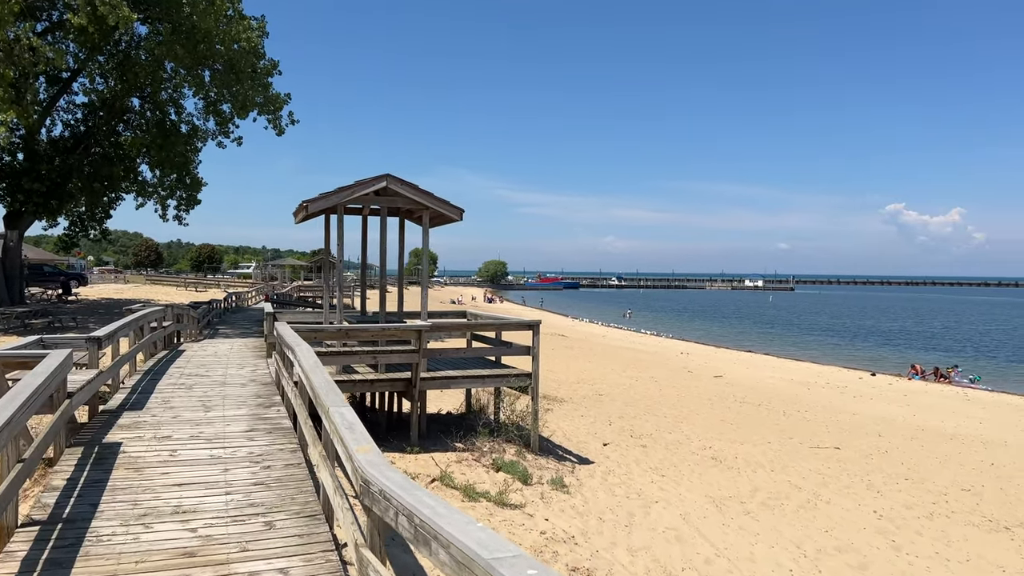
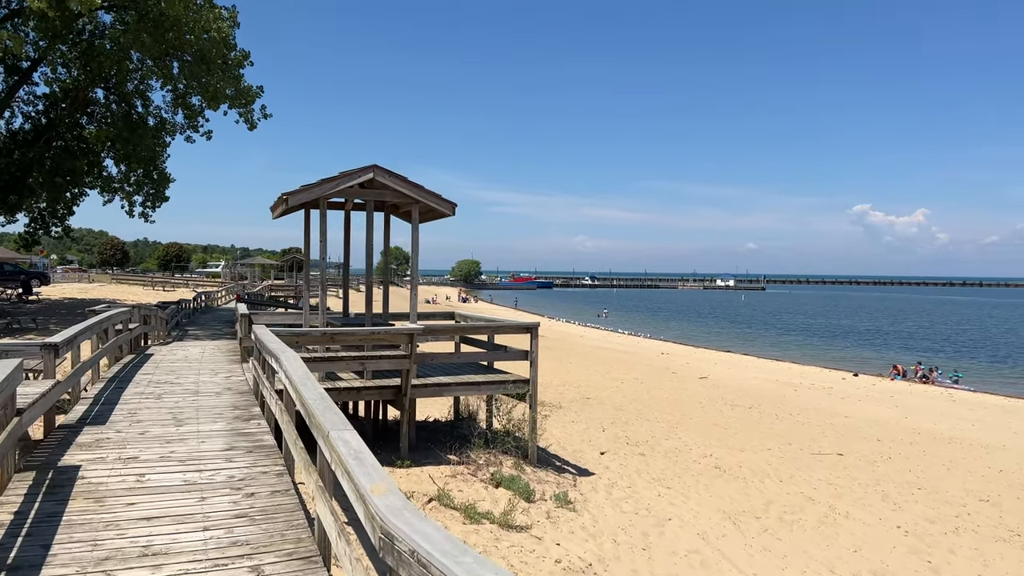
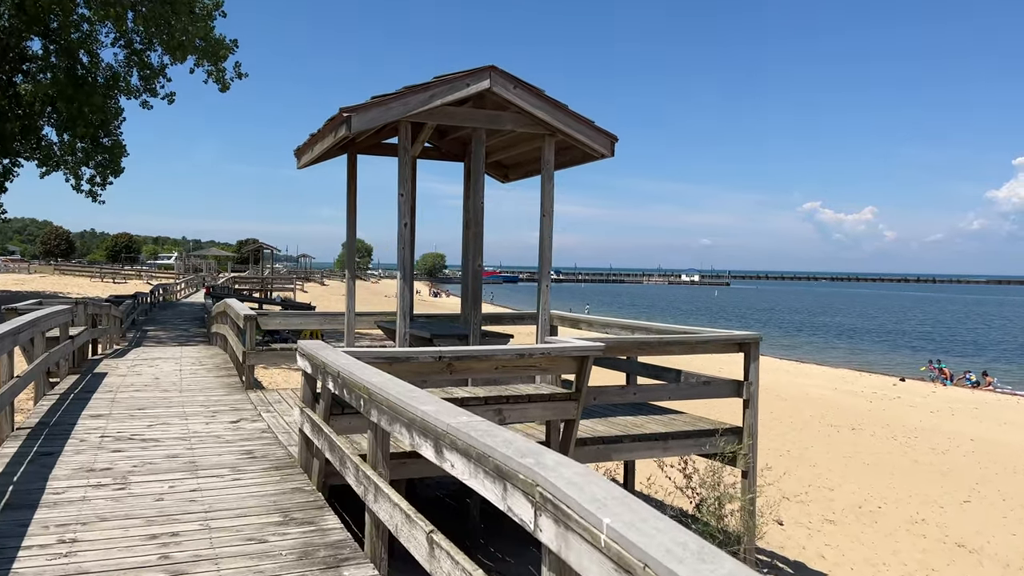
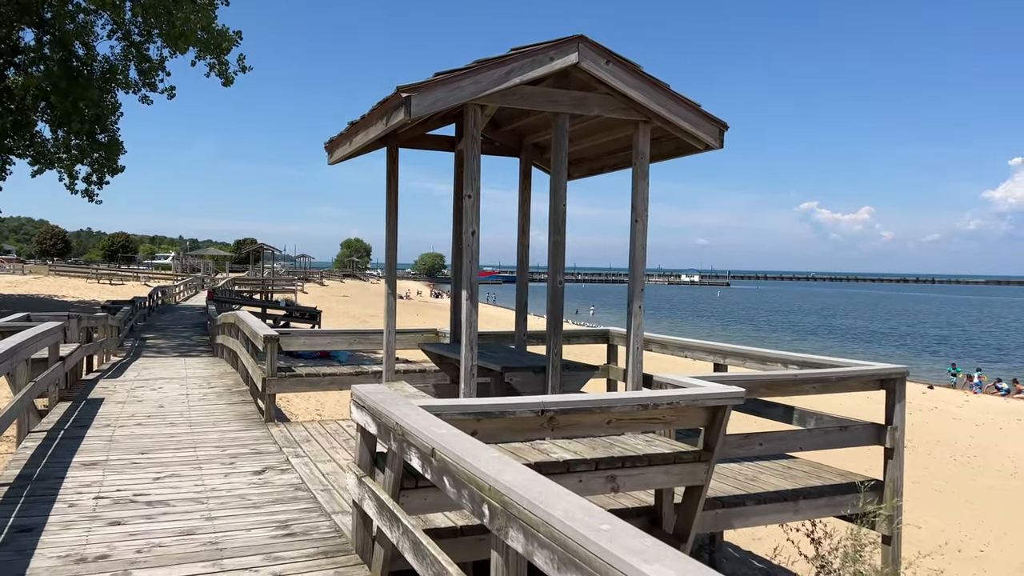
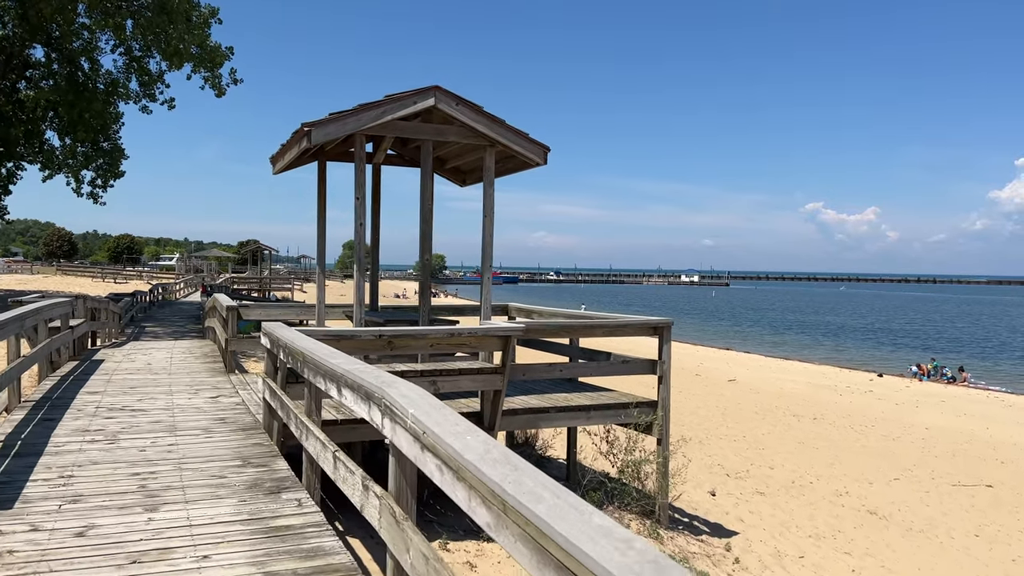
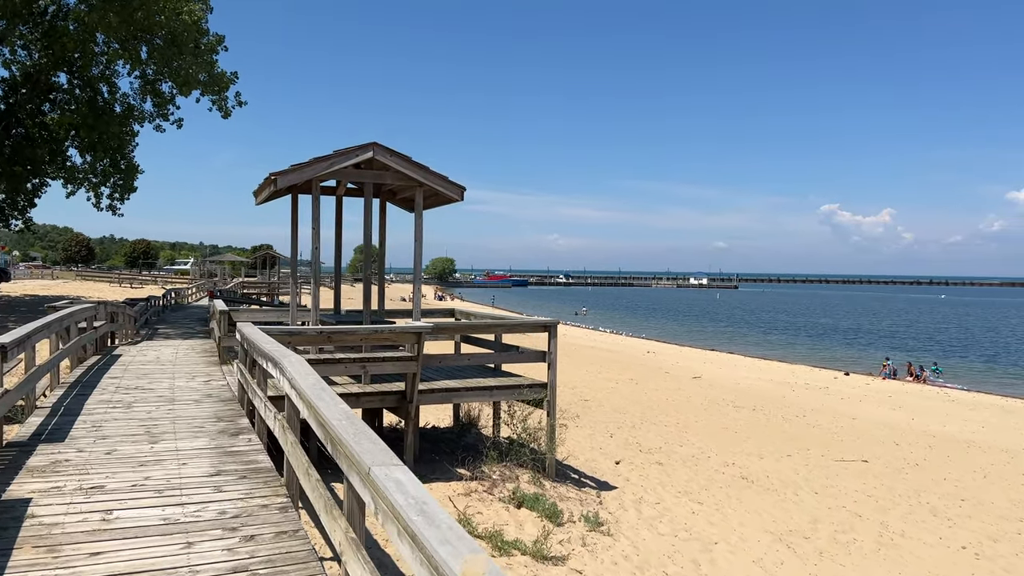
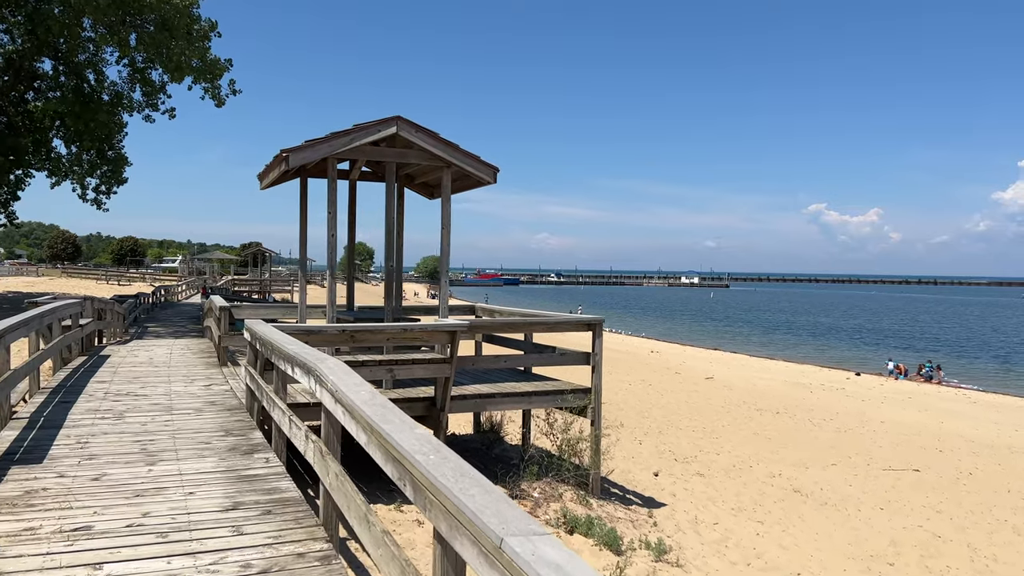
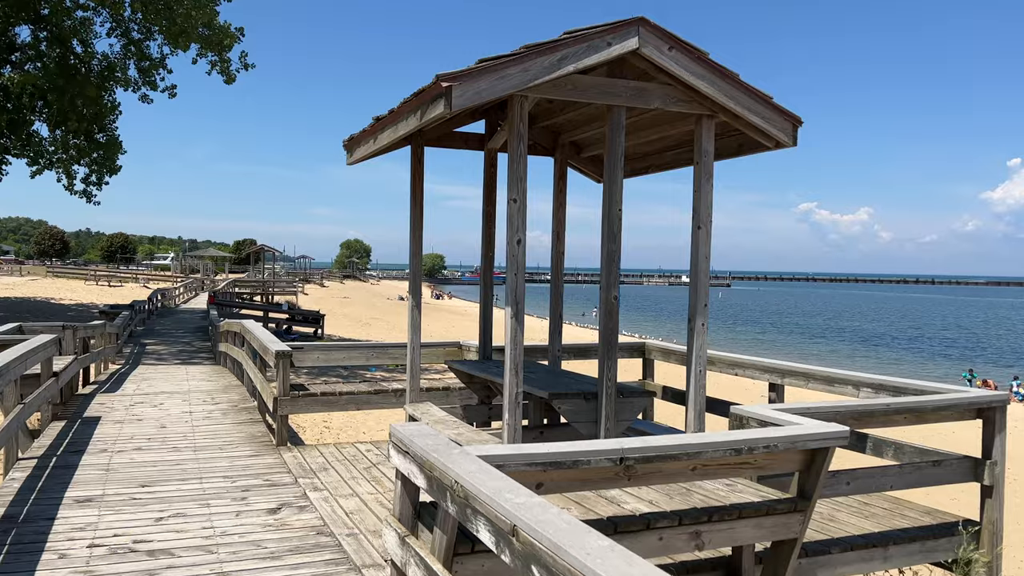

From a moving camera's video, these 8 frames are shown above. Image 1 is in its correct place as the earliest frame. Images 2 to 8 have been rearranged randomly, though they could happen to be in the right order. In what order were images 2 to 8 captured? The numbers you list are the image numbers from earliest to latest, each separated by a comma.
2, 6, 7, 5, 3, 4, 8
